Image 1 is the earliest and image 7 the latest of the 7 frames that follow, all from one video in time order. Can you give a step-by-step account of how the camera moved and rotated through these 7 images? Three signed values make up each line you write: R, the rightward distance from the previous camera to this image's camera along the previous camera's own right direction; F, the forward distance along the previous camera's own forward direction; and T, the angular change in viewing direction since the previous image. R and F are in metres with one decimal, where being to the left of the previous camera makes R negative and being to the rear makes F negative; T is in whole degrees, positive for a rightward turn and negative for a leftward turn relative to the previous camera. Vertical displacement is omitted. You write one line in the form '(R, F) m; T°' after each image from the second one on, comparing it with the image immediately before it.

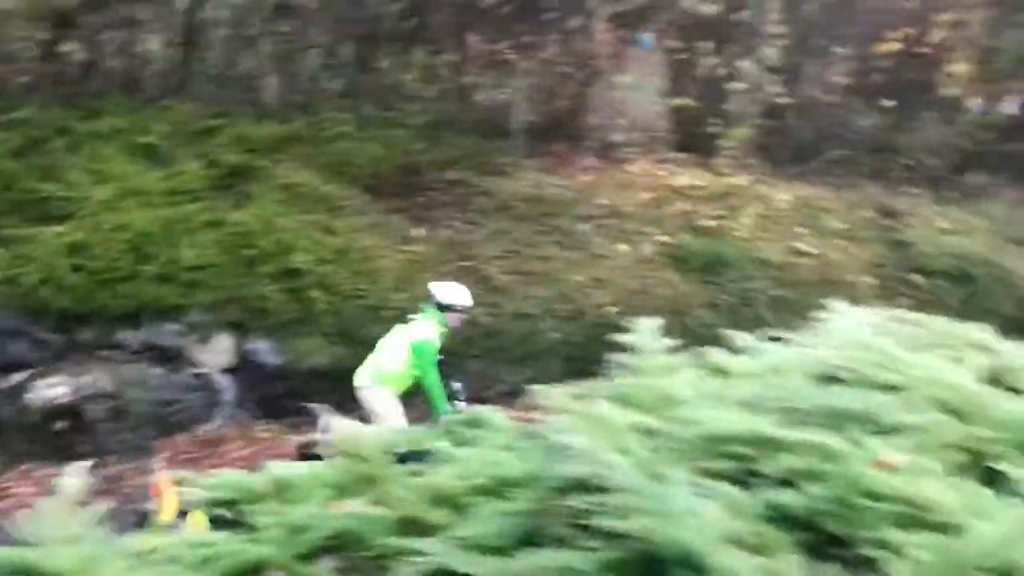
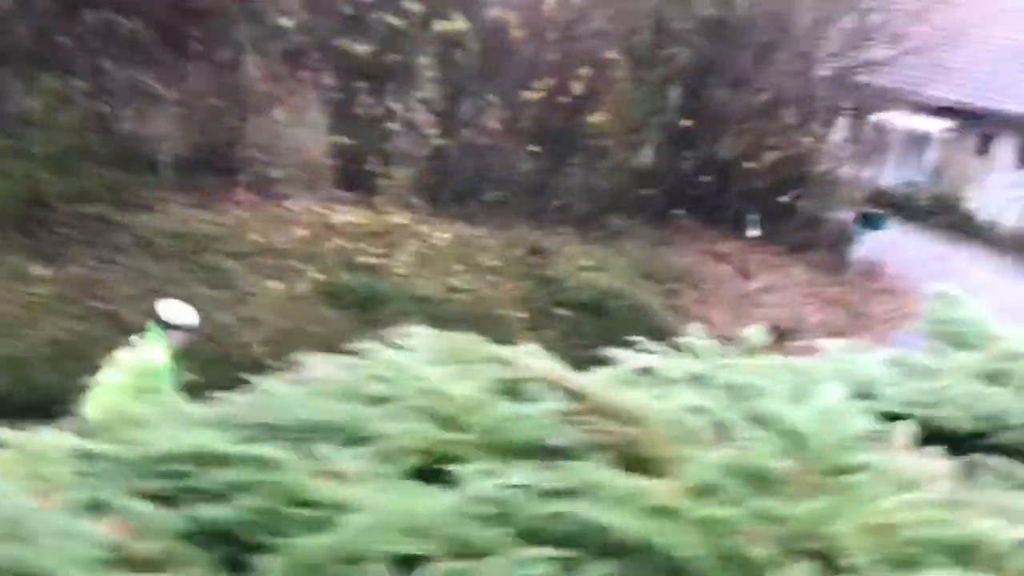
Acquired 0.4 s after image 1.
(+0.5, 0.0) m; +17°
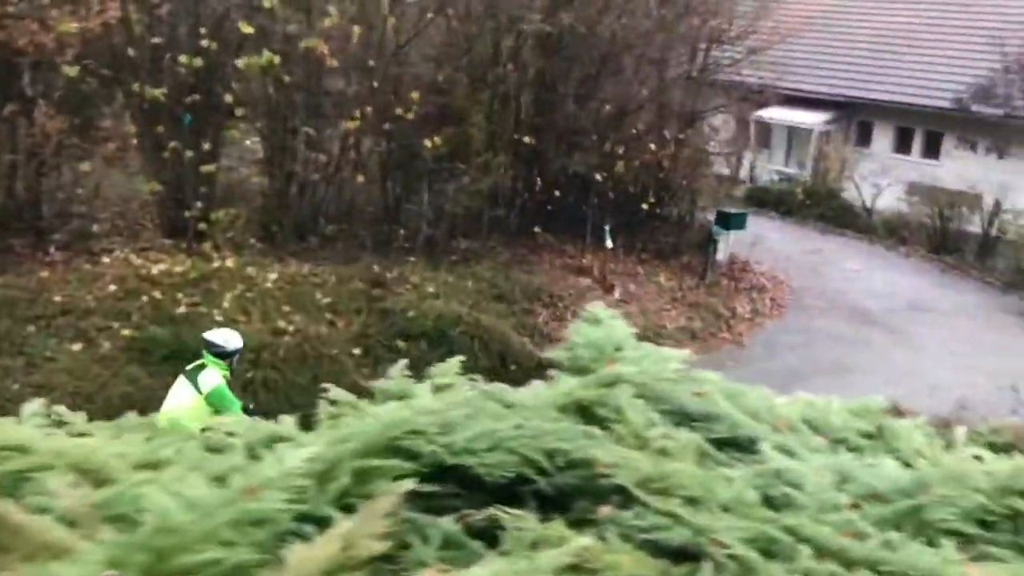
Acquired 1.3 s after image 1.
(+1.1, +0.2) m; +3°
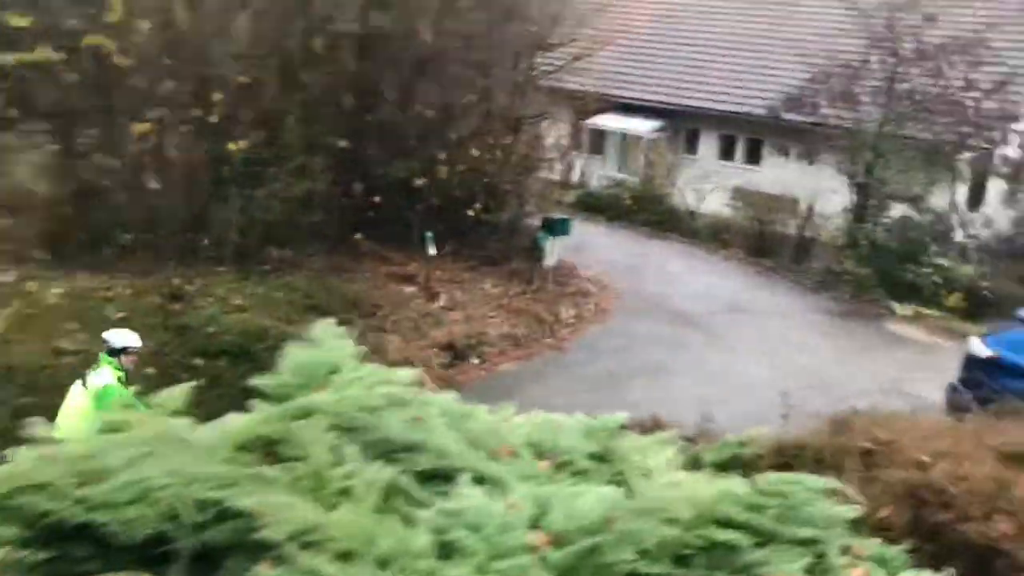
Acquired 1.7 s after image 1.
(+0.4, +0.2) m; +9°
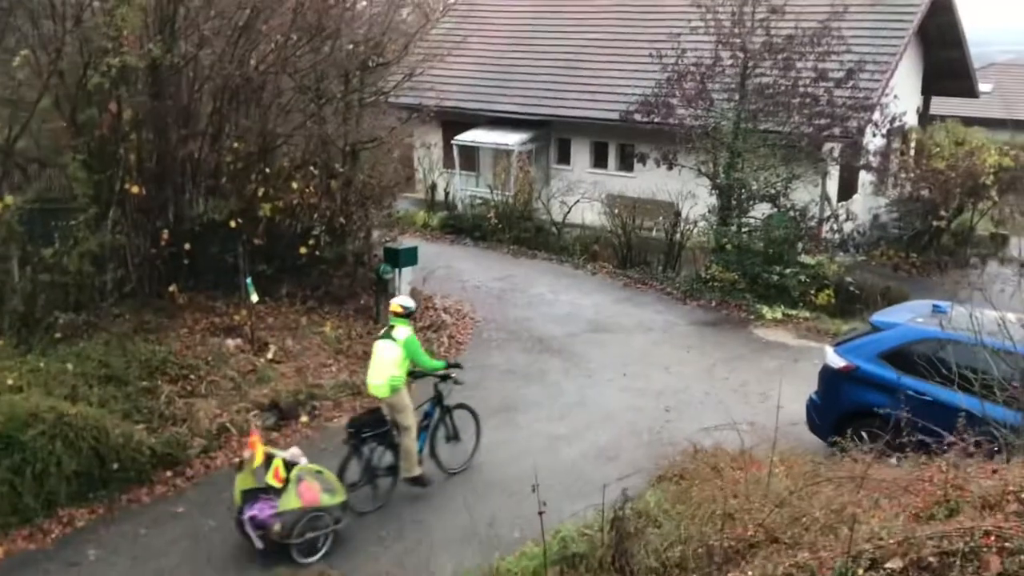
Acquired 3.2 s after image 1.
(+0.9, +0.9) m; +5°
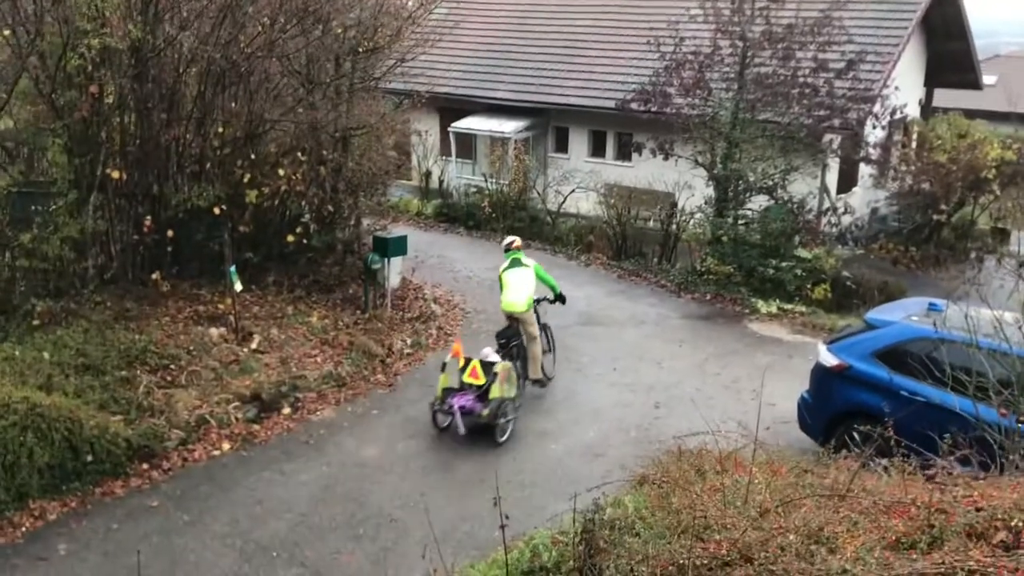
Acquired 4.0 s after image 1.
(+0.1, +0.2) m; 0°
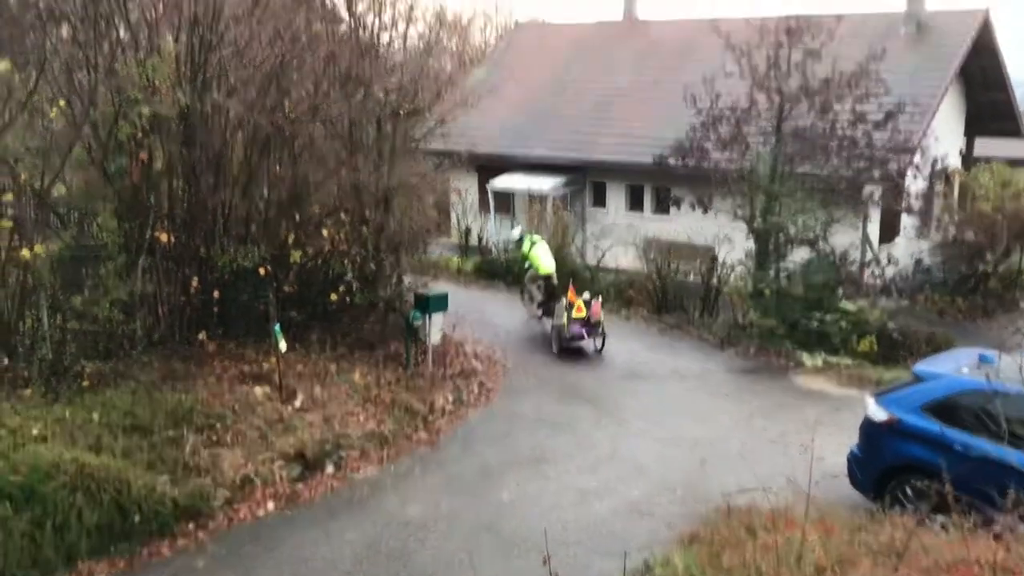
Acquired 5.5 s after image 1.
(0.0, 0.0) m; -2°
